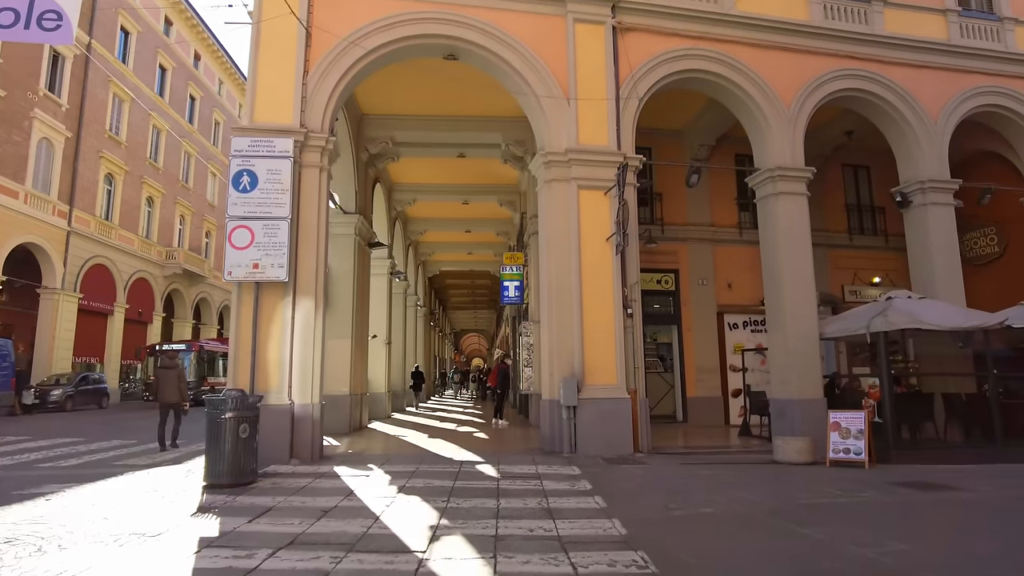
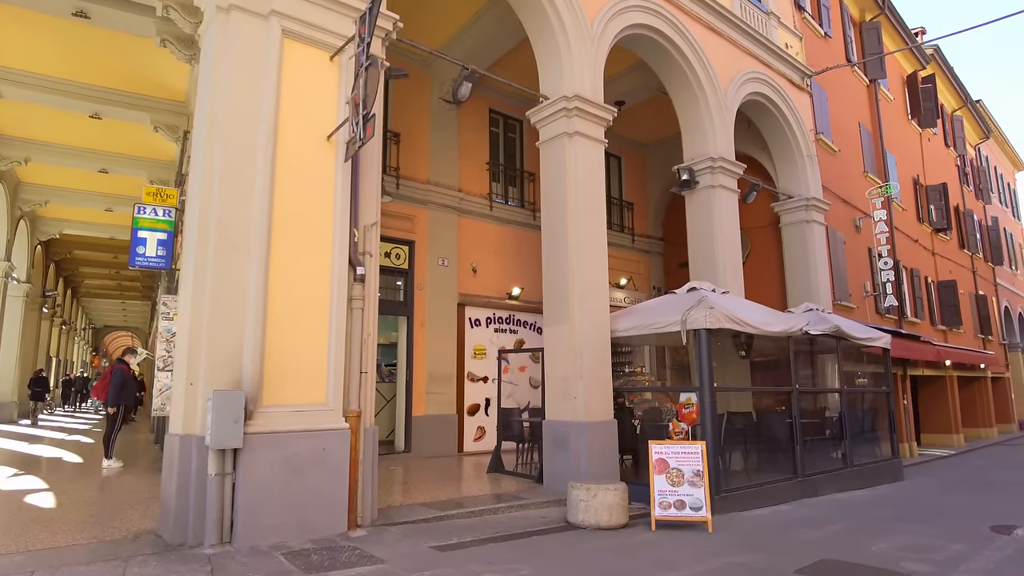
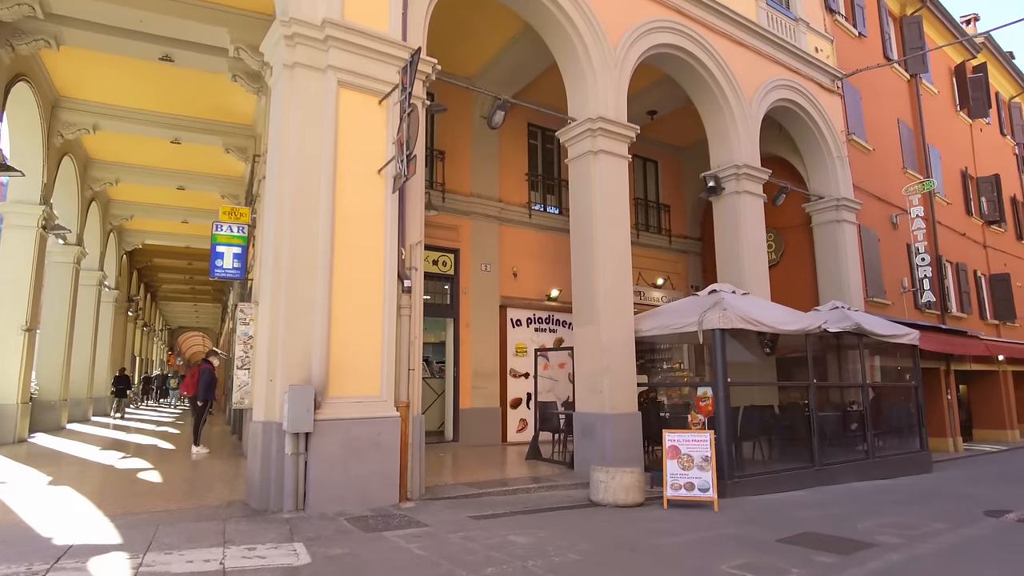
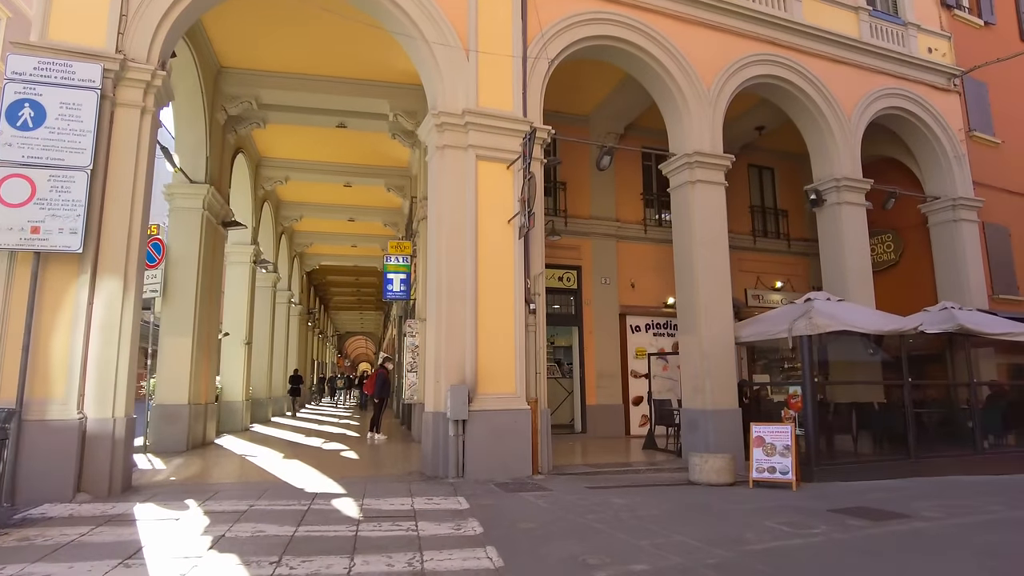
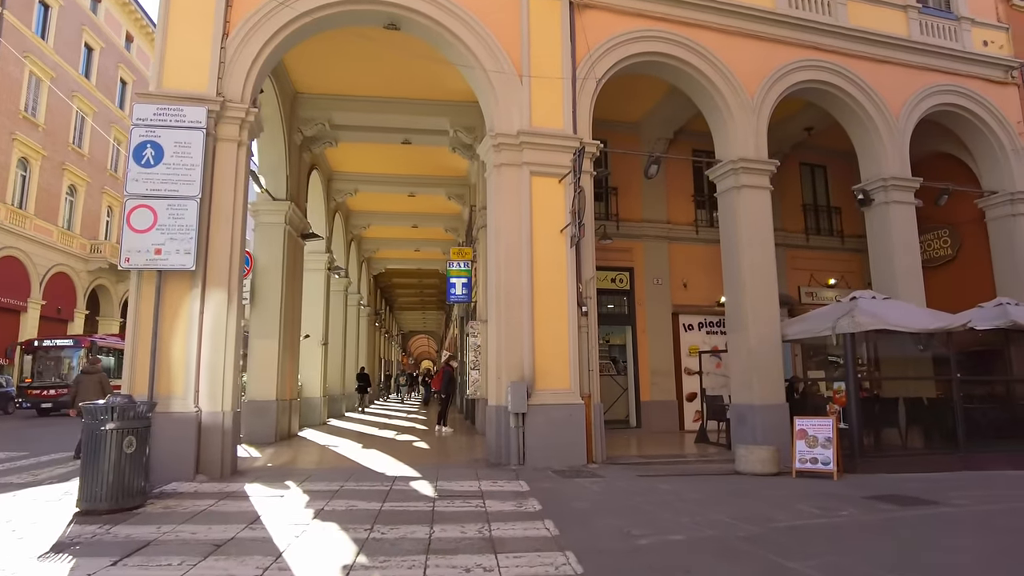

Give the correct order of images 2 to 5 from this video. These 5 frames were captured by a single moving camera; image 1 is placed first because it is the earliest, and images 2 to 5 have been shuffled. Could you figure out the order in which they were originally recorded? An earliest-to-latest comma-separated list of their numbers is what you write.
5, 4, 3, 2
